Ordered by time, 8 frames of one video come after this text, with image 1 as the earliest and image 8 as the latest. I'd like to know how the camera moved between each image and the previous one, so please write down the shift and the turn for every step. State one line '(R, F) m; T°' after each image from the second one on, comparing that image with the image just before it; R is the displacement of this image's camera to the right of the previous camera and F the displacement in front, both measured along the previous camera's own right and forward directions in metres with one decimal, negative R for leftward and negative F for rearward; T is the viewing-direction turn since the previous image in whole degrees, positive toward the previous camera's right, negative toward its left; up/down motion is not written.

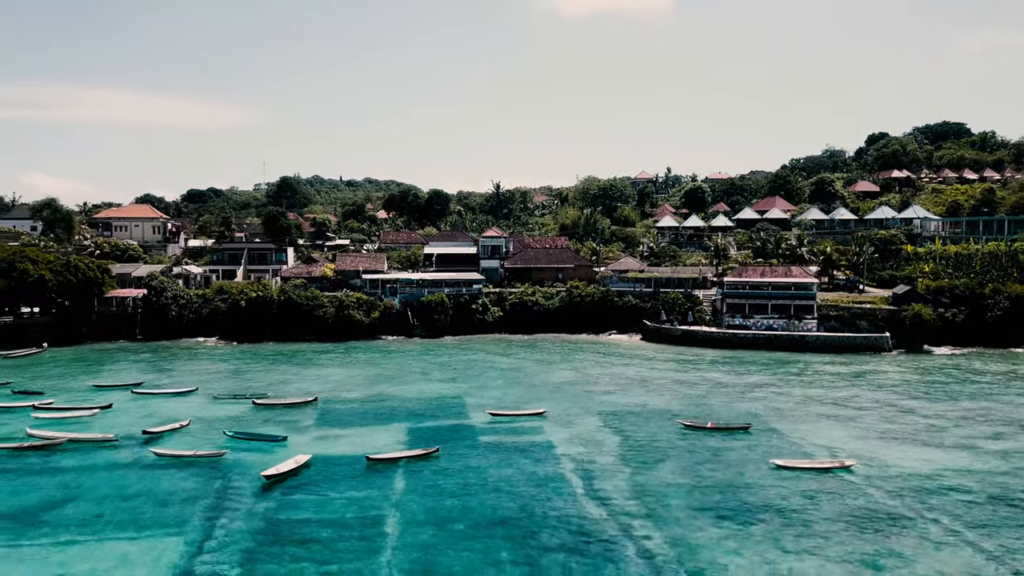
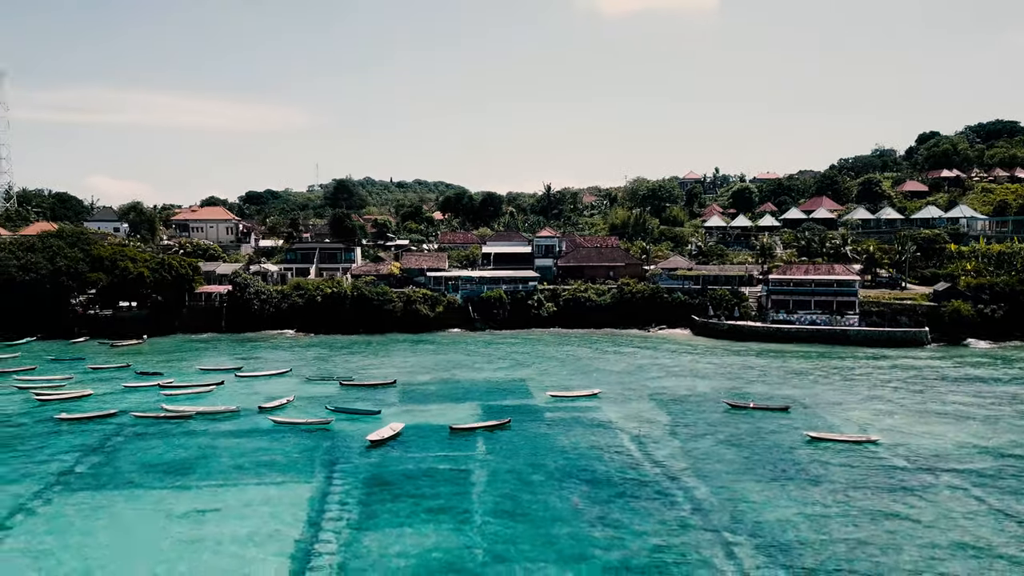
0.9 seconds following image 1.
(-0.7, -4.0) m; -3°
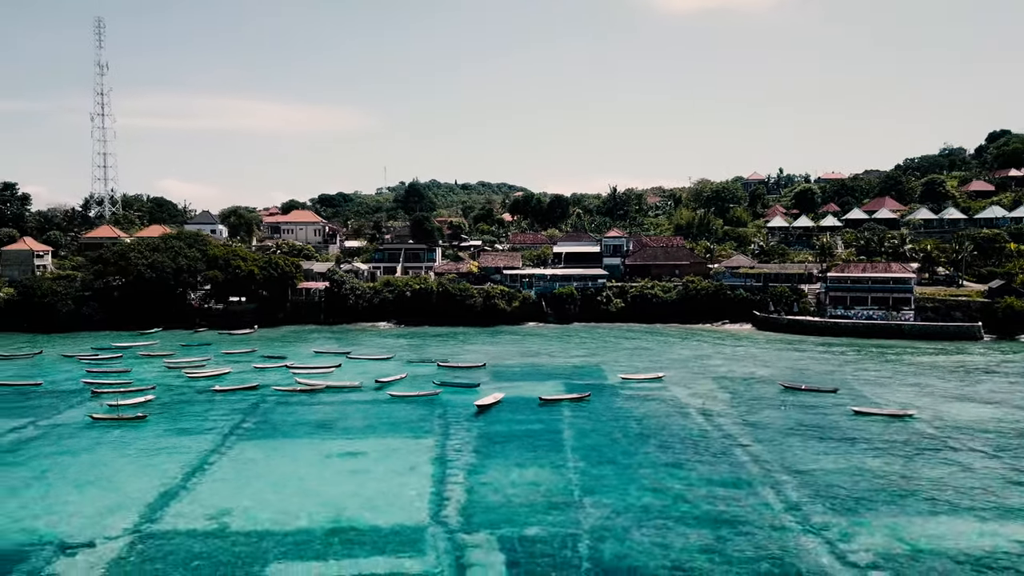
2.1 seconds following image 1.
(-0.8, -5.3) m; -4°
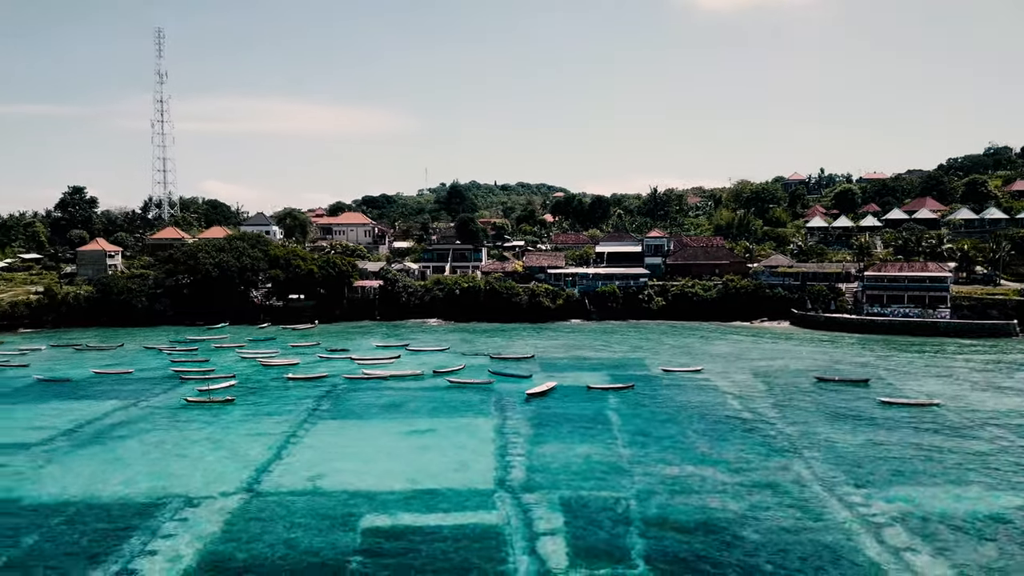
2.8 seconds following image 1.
(-0.6, -3.1) m; -3°
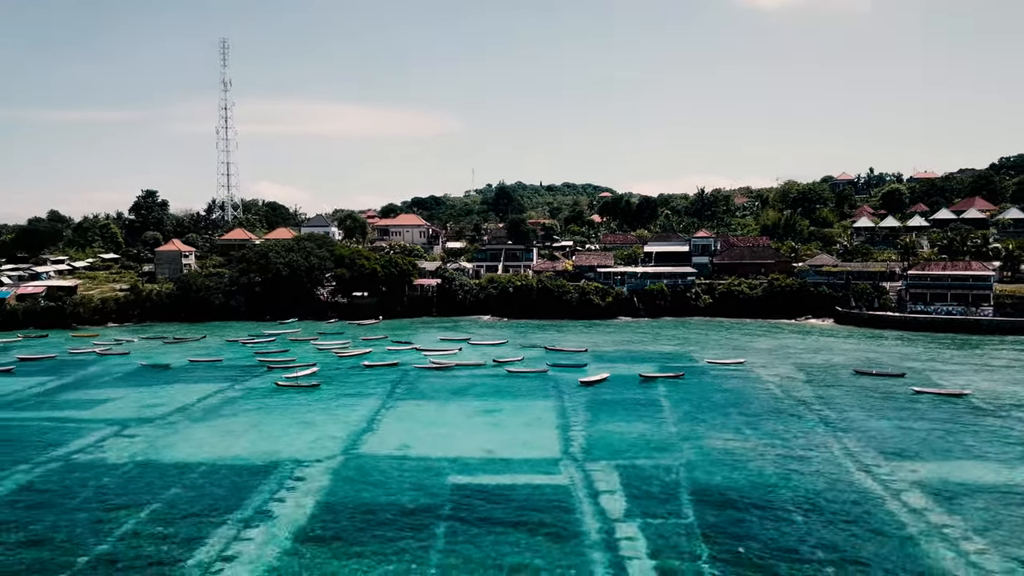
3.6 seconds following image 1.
(-0.6, -3.6) m; -3°
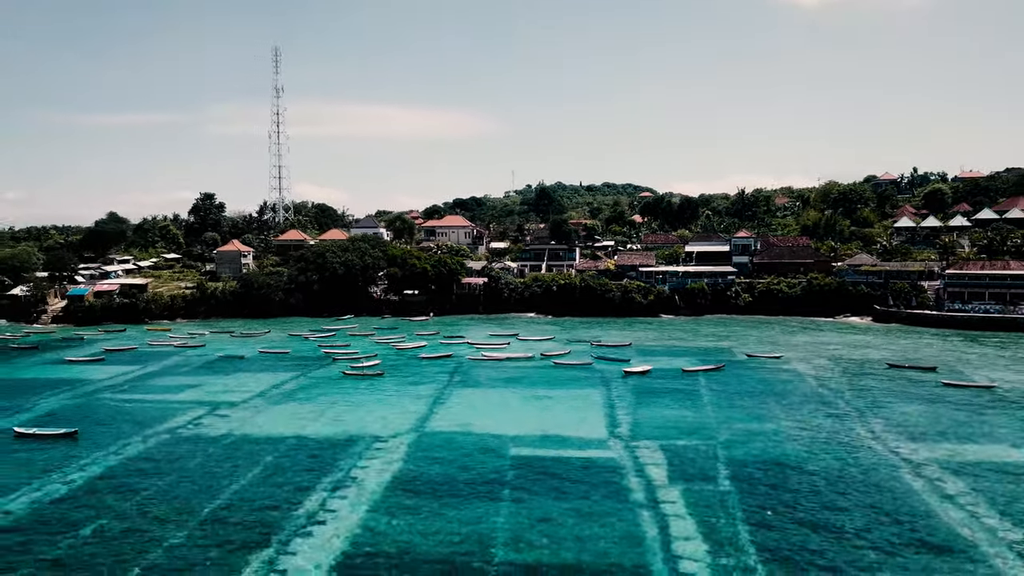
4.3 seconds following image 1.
(-0.6, -3.1) m; -3°
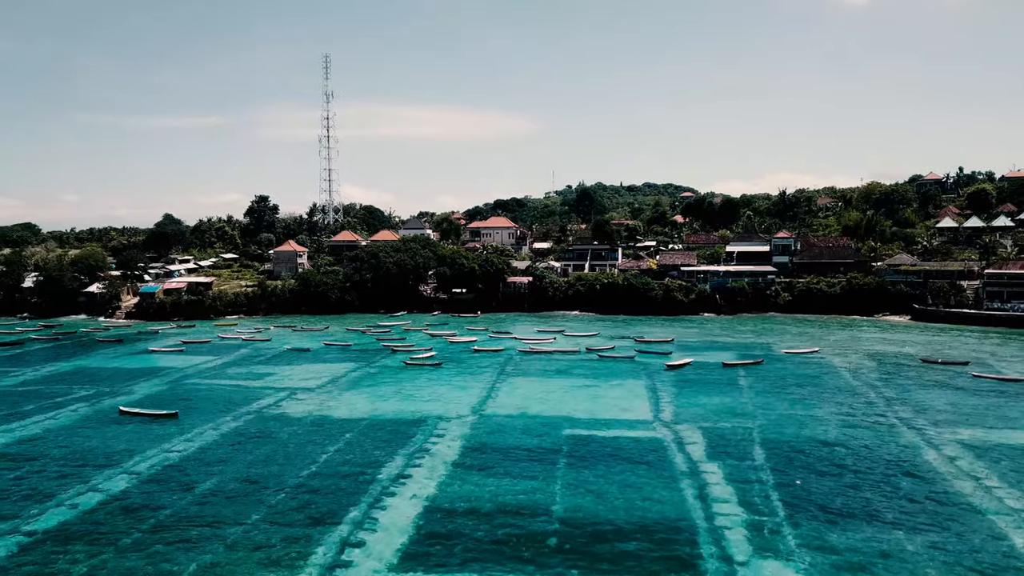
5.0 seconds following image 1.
(-0.6, -3.1) m; -3°
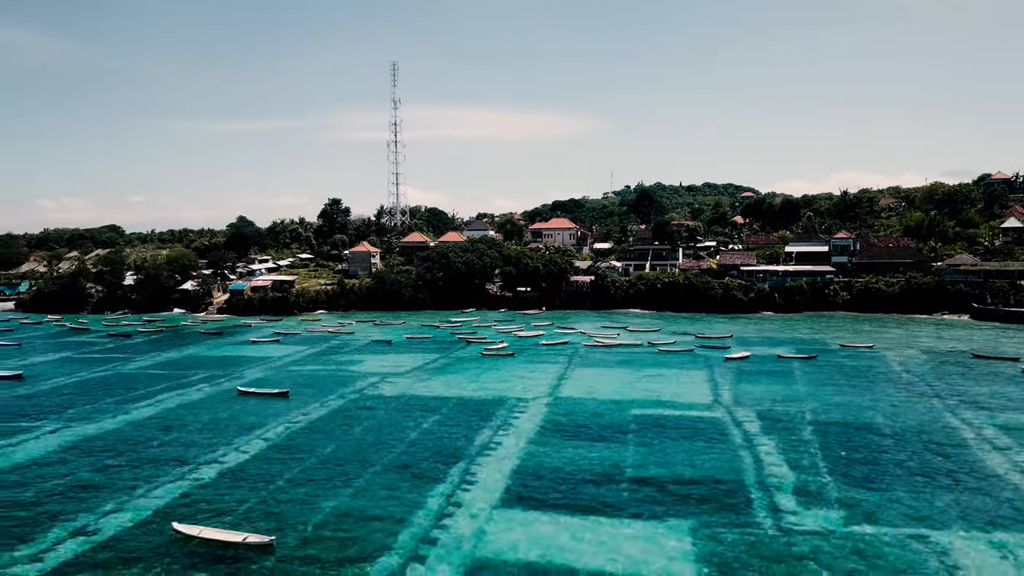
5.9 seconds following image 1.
(-0.7, -4.1) m; -4°
